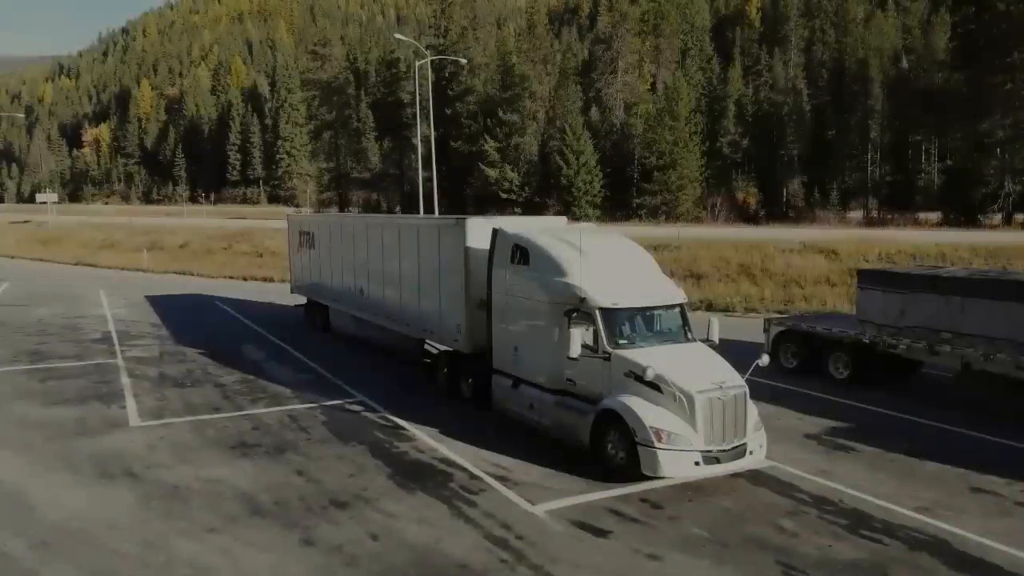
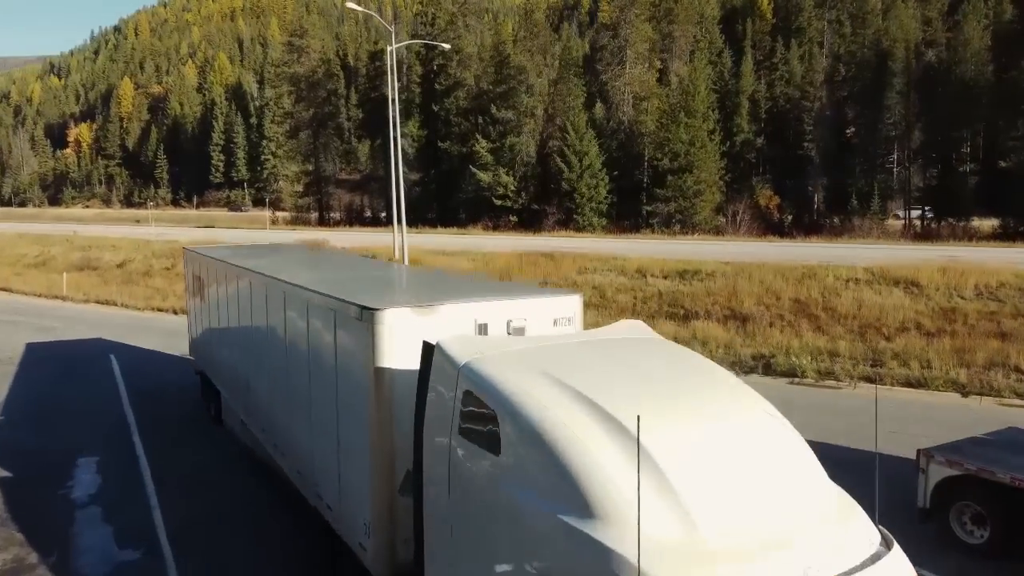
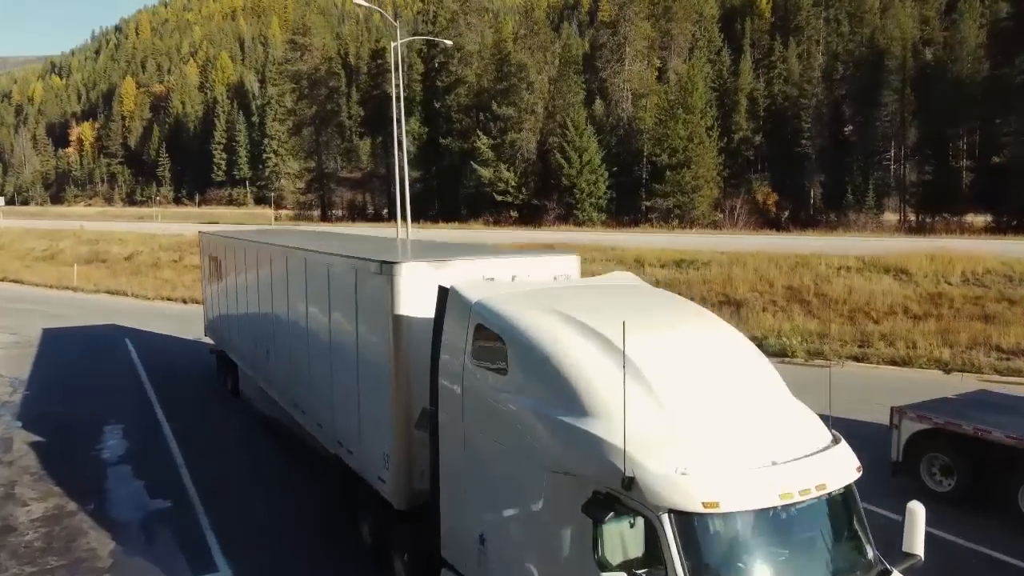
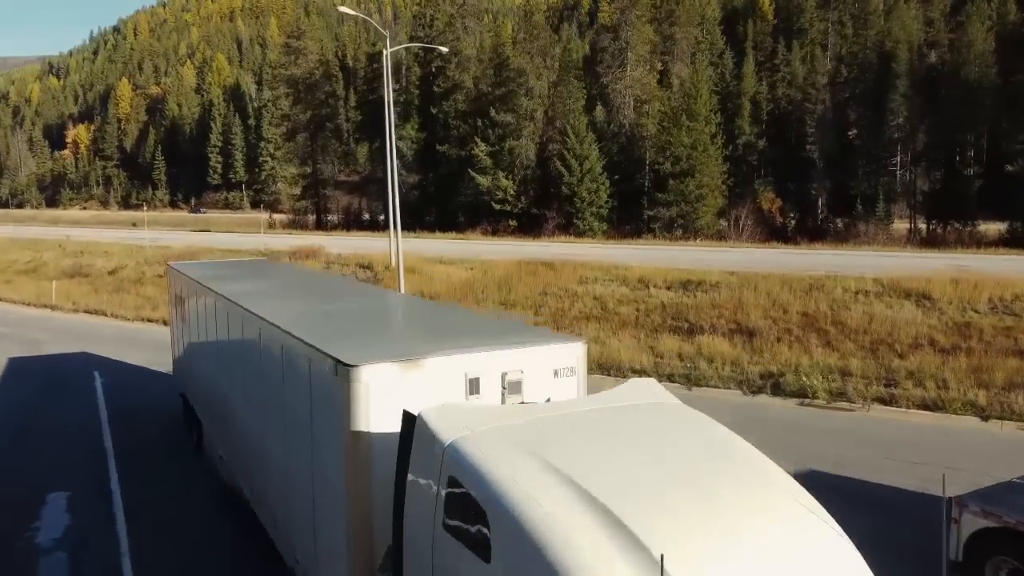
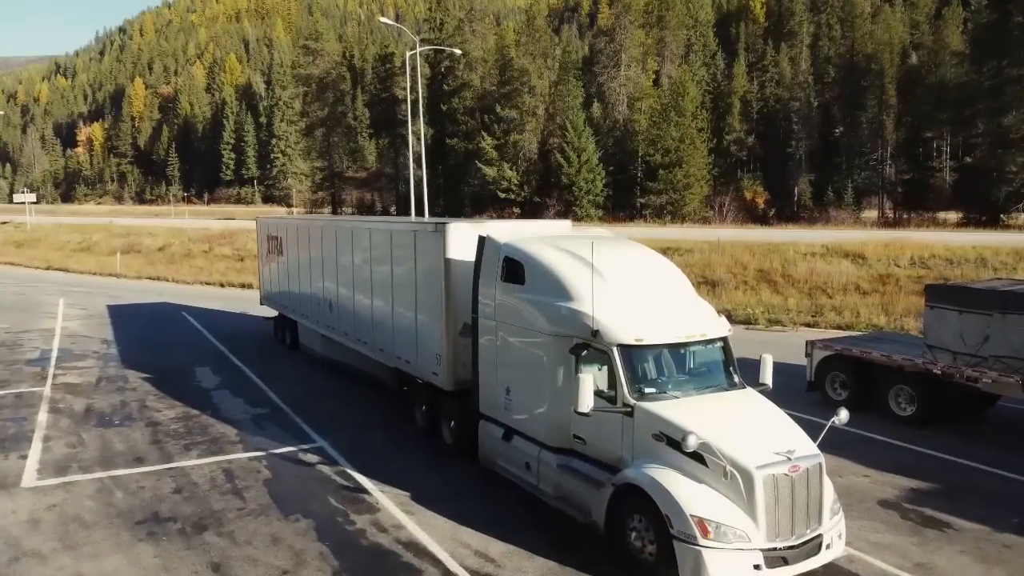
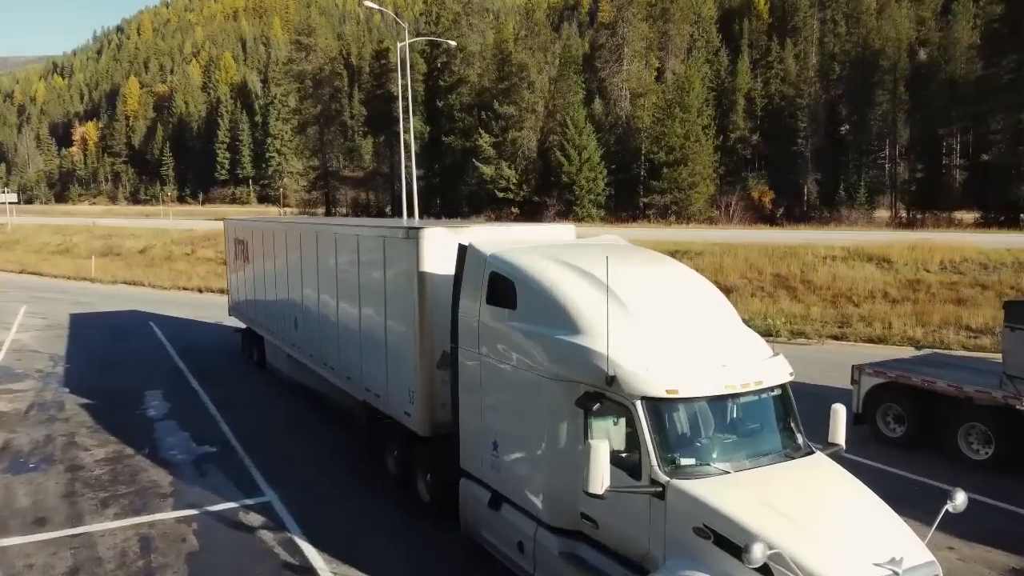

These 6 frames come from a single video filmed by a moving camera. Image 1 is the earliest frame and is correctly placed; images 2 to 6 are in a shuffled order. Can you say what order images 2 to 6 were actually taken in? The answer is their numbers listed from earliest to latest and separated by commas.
5, 6, 3, 2, 4
